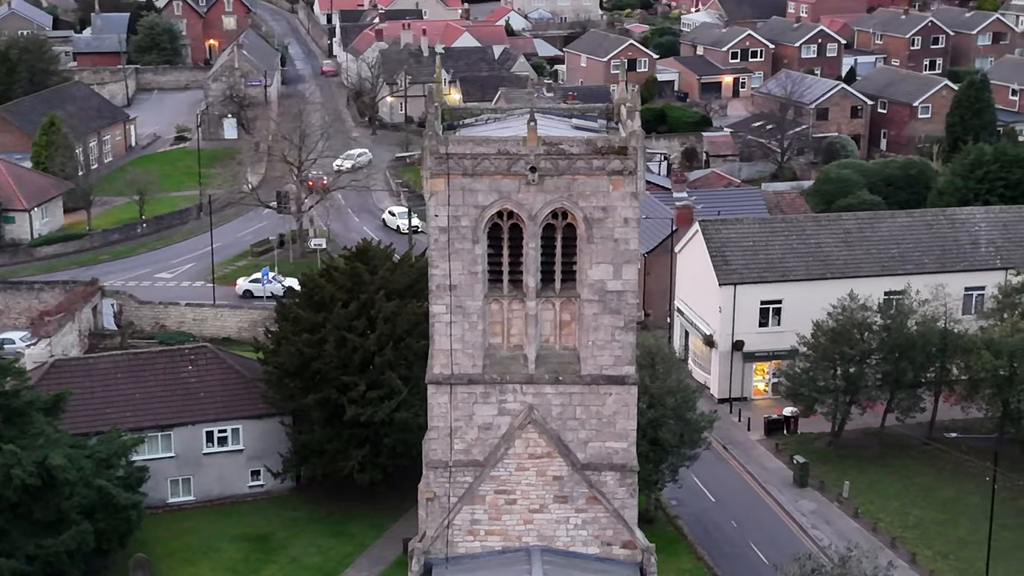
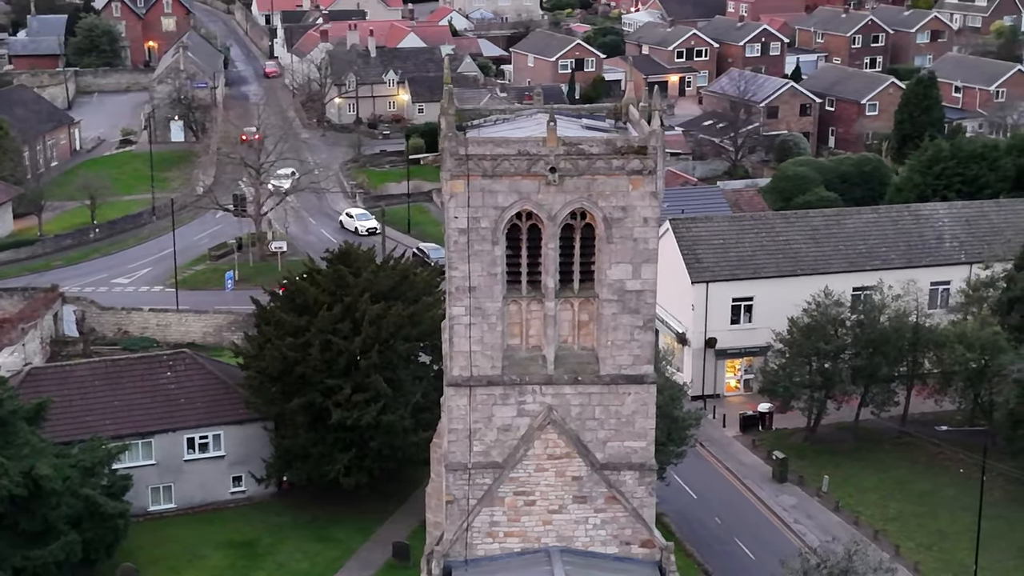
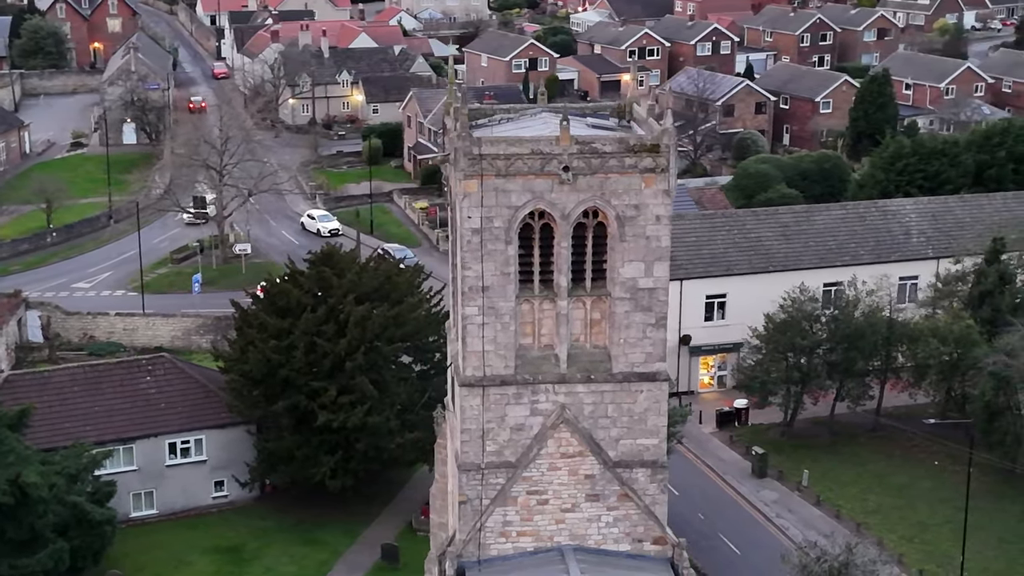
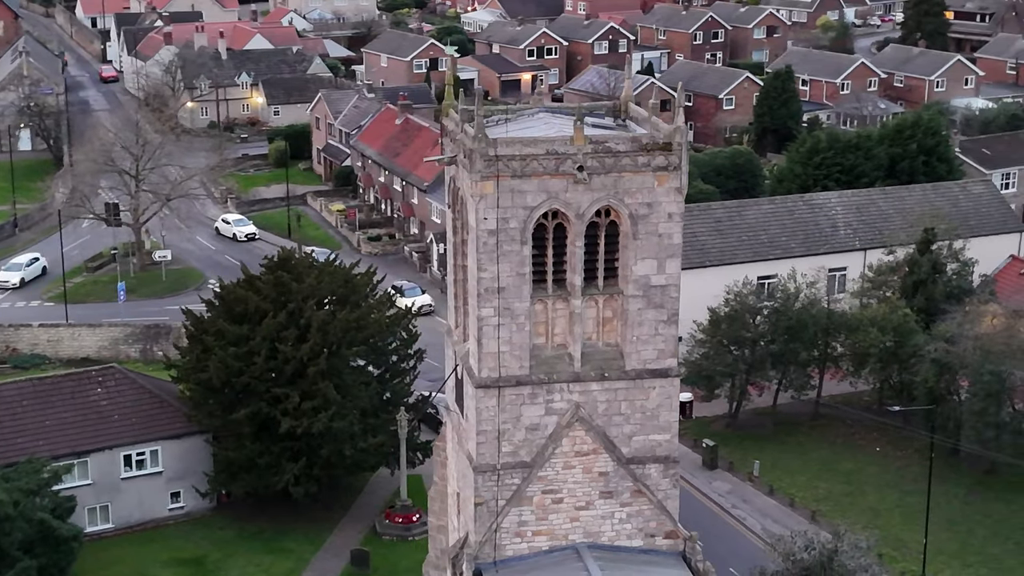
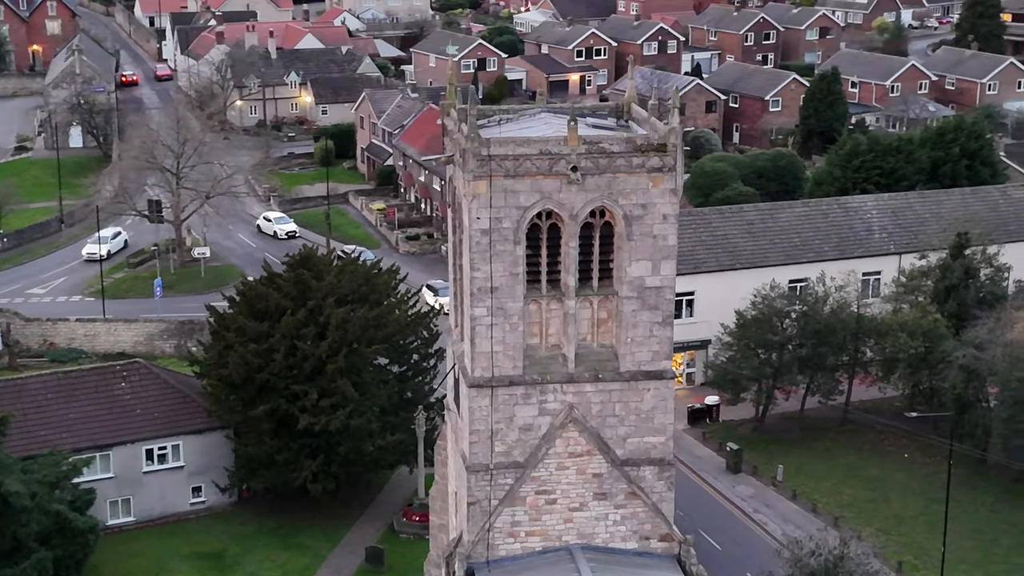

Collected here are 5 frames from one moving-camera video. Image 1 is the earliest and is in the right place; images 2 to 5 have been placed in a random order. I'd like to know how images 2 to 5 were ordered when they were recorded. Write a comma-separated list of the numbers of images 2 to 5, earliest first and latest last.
2, 3, 5, 4
